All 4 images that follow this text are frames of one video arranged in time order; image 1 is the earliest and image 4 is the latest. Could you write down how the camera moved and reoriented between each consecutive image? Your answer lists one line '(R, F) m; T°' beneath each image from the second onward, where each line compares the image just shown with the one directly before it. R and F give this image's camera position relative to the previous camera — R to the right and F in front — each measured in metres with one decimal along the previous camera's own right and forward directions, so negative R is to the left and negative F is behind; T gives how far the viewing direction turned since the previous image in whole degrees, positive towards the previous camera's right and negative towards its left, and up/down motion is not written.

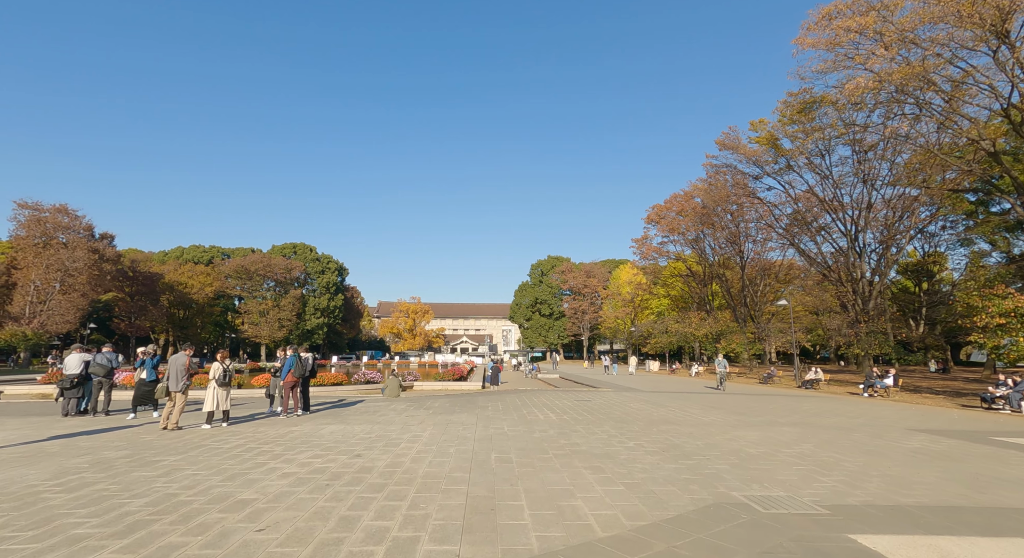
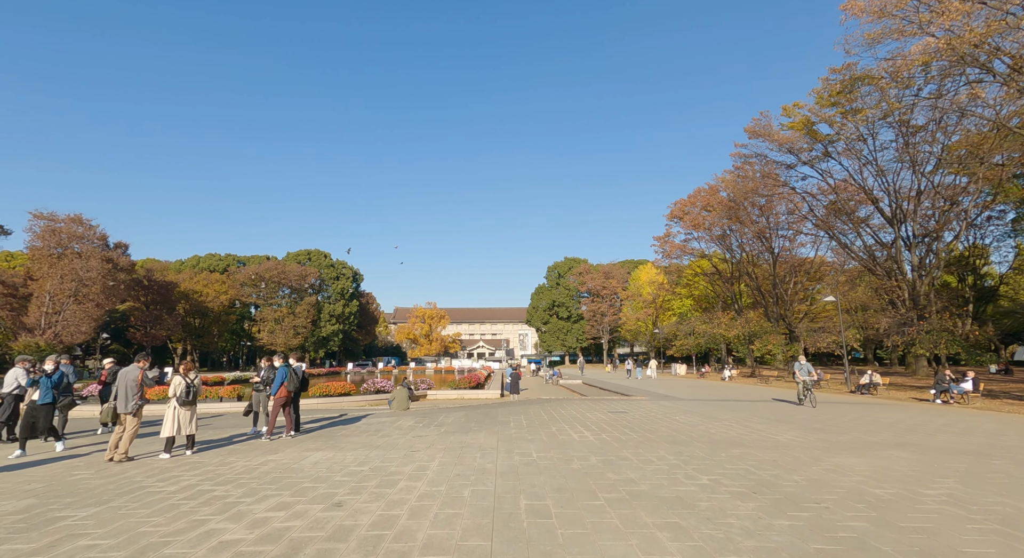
(-0.2, +1.9) m; -2°
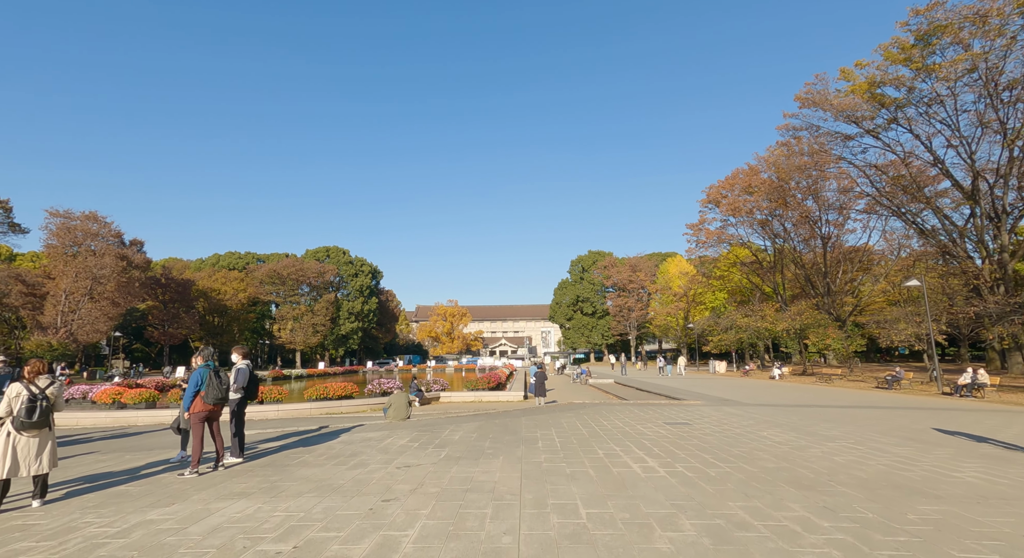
(-0.1, +3.1) m; -2°
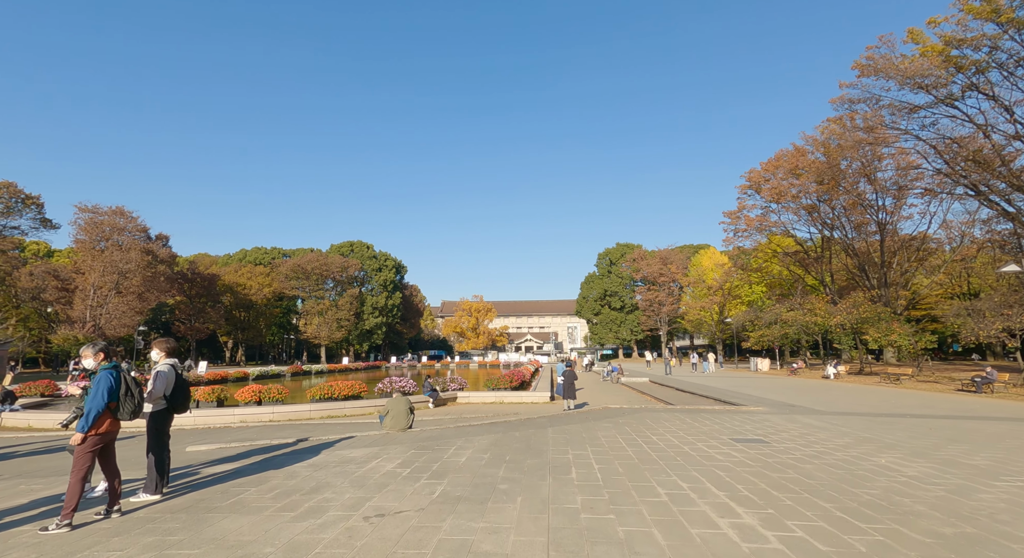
(0.0, +2.3) m; -3°
